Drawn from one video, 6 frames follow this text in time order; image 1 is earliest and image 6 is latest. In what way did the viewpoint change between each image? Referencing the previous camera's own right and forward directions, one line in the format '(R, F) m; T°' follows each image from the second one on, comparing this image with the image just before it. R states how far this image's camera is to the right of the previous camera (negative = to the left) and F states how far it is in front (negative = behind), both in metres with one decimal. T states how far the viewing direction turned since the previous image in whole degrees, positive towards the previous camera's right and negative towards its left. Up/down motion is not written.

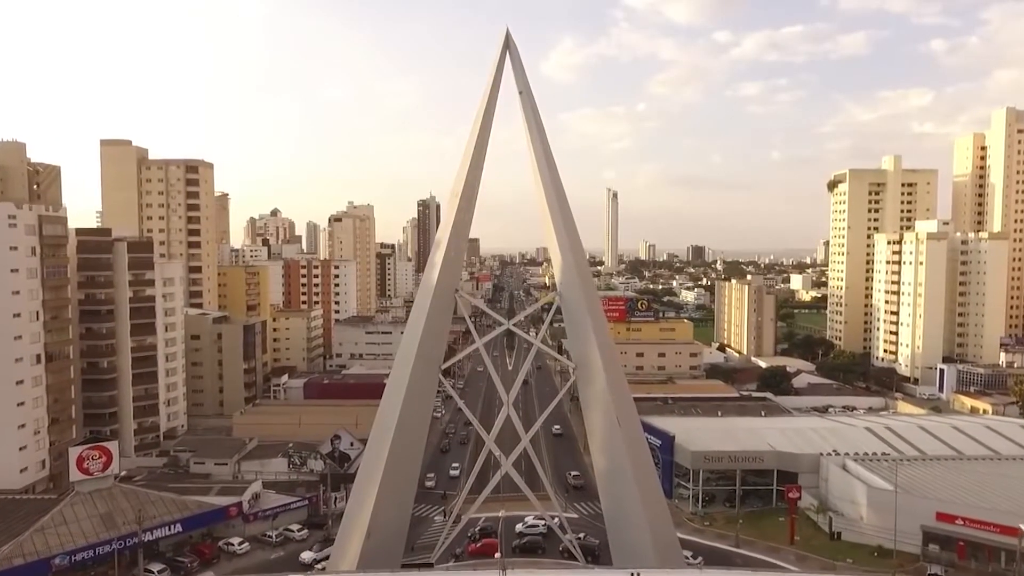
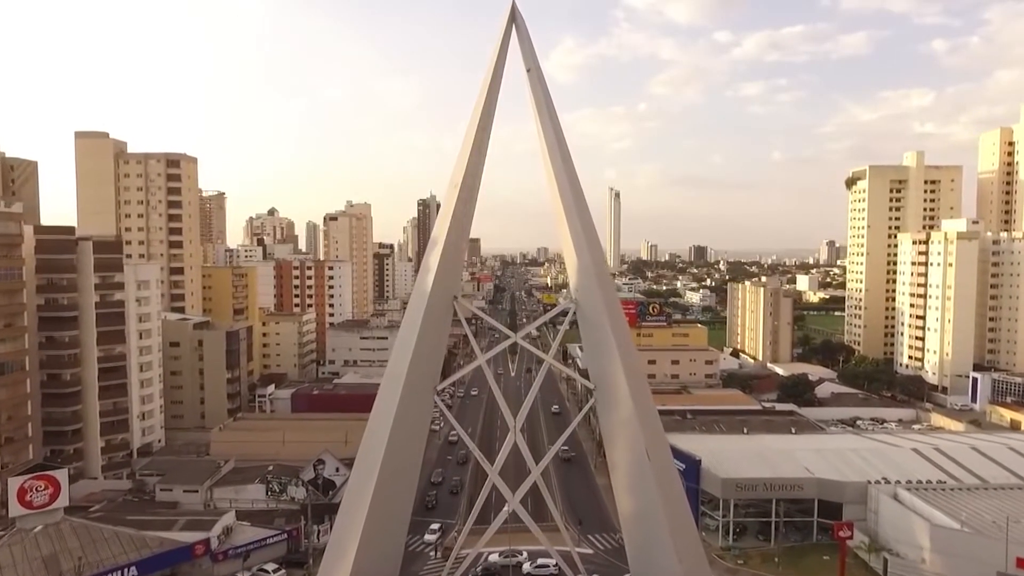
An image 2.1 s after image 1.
(-0.2, +1.8) m; 0°
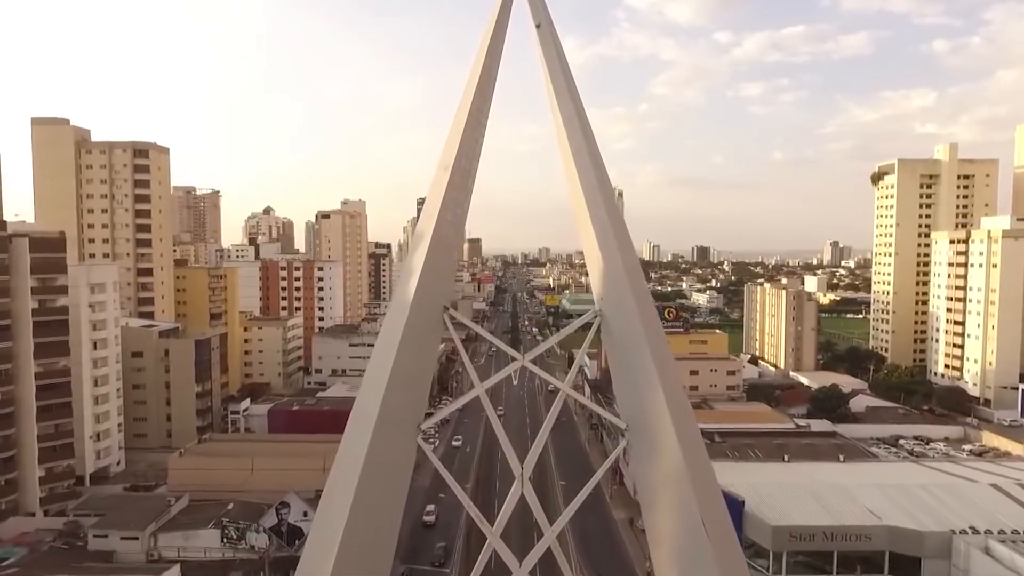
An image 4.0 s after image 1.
(-0.1, +2.4) m; 0°
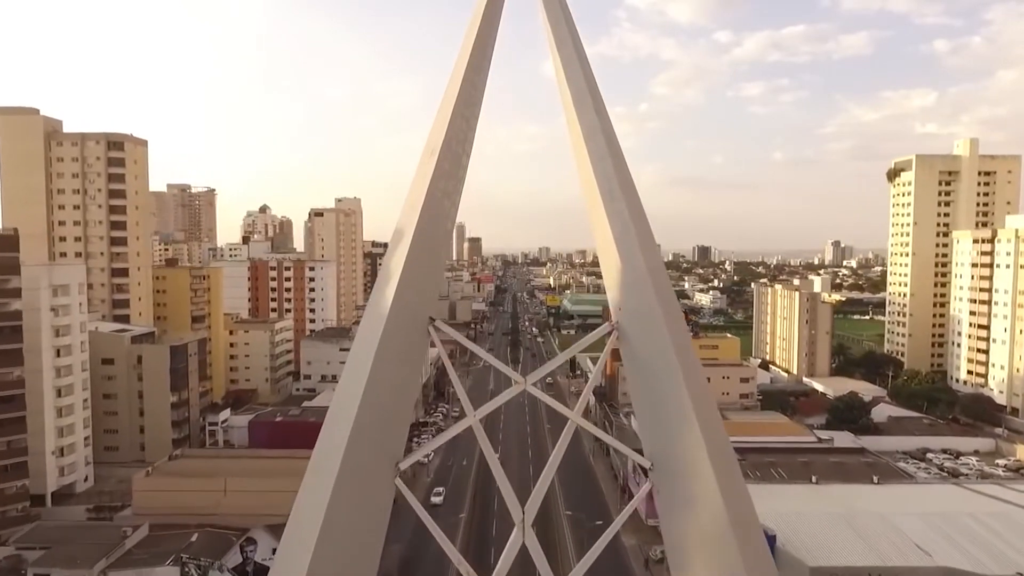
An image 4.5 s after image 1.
(0.0, +1.5) m; 0°
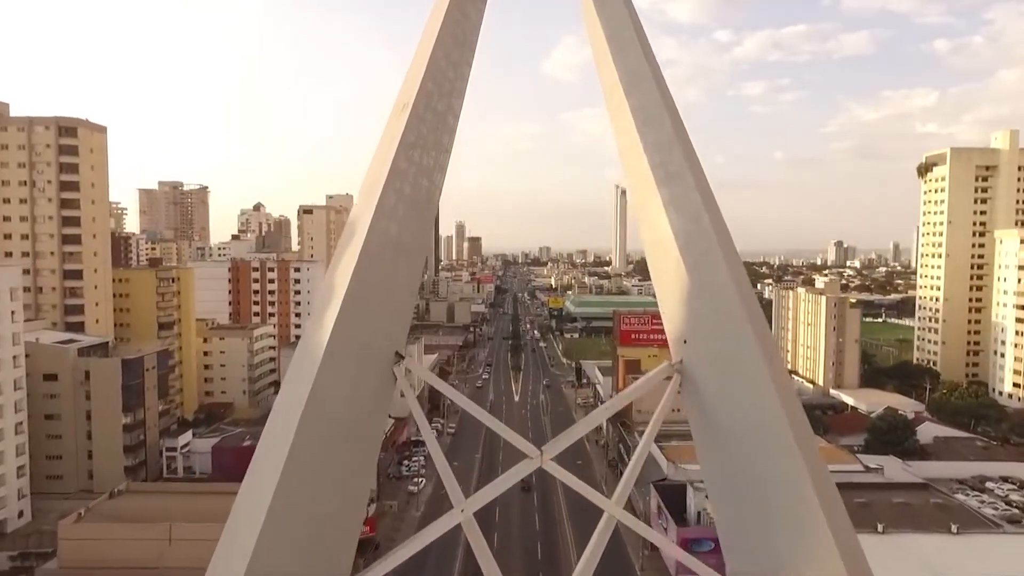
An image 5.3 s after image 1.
(-0.1, +2.4) m; 0°
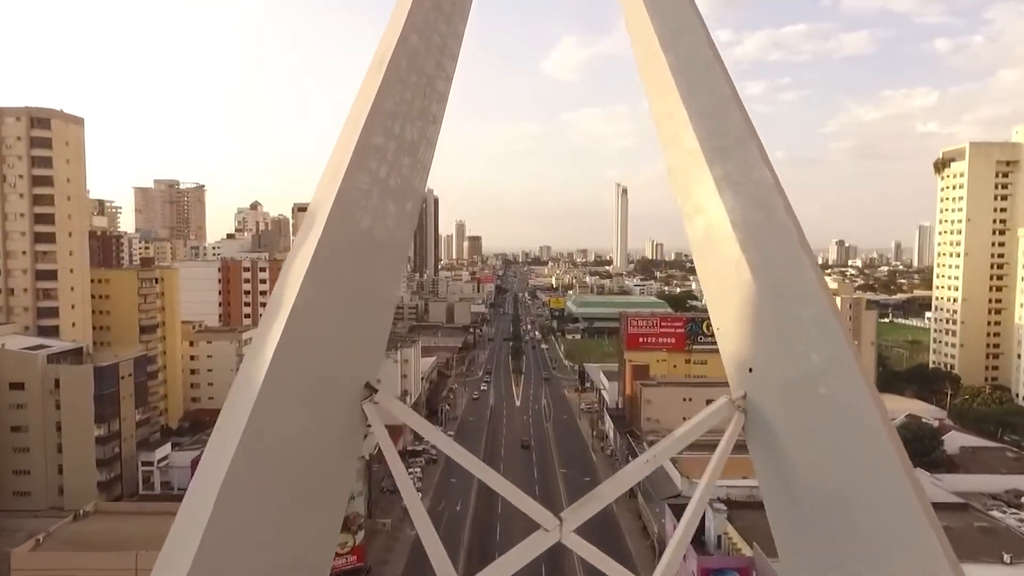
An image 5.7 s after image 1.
(-0.1, +1.1) m; 0°
